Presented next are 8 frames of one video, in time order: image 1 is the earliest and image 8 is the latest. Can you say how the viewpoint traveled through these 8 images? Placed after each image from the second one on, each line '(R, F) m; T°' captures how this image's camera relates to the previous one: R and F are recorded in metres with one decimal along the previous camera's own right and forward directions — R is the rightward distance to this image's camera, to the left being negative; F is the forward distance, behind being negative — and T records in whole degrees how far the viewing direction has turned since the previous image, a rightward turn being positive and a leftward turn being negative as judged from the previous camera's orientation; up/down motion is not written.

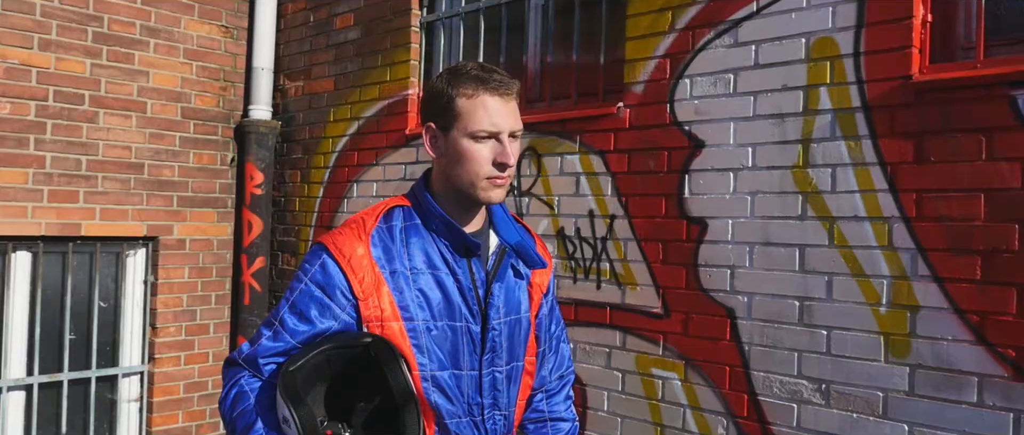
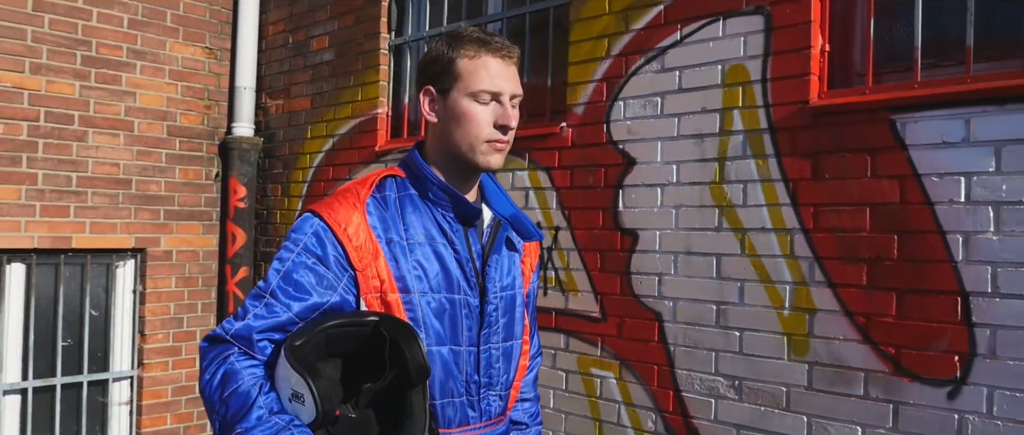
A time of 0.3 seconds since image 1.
(+0.2, -0.2) m; 0°
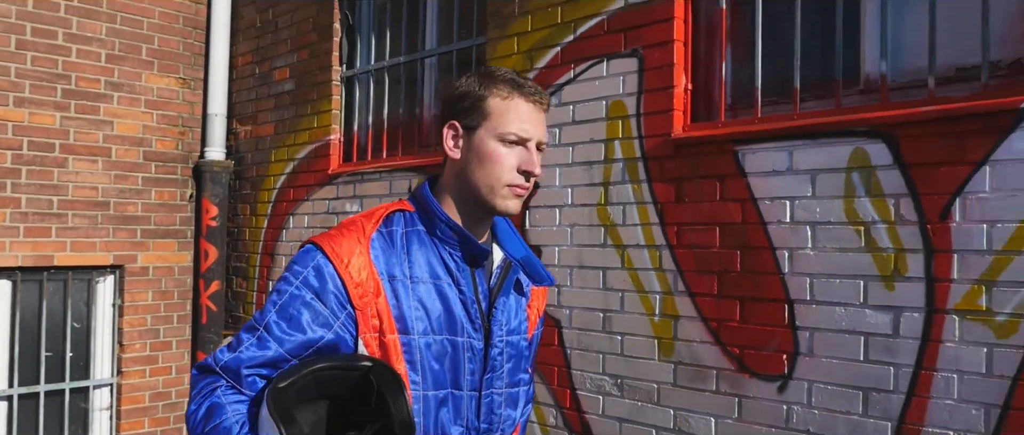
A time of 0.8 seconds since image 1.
(+0.4, -0.4) m; -1°
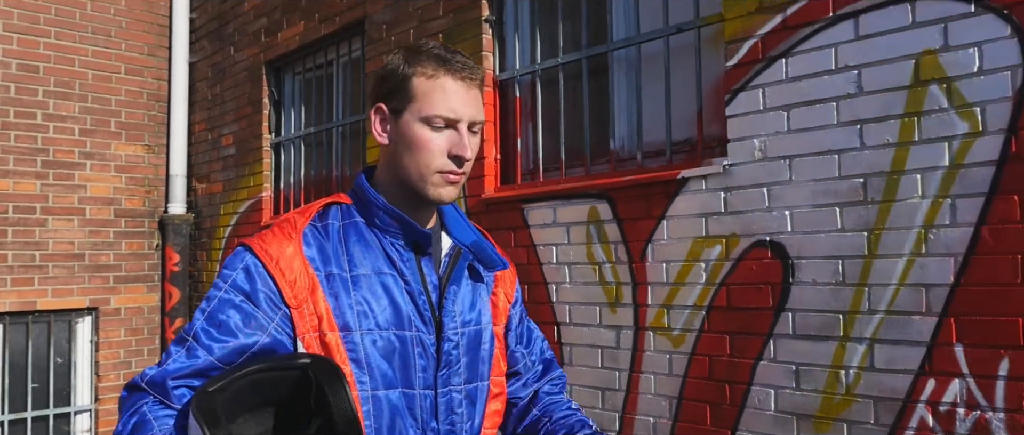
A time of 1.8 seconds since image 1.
(+0.8, -0.8) m; -2°
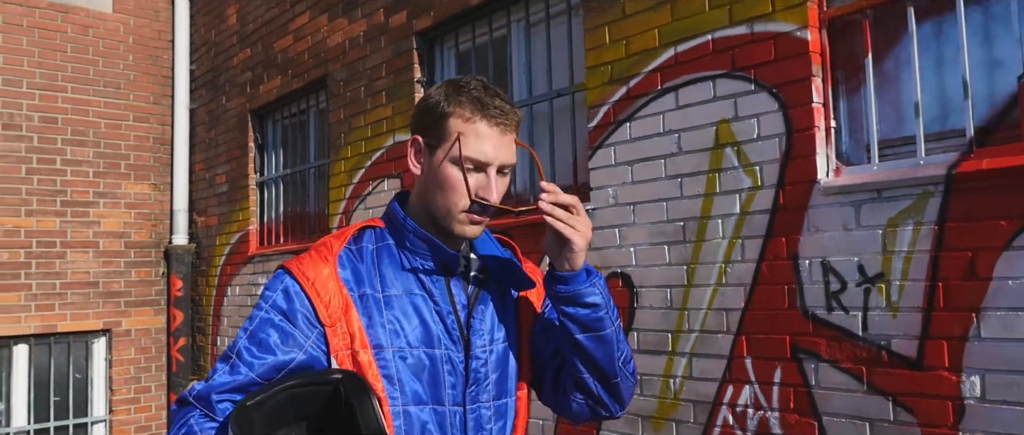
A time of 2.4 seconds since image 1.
(+0.5, -0.6) m; -3°
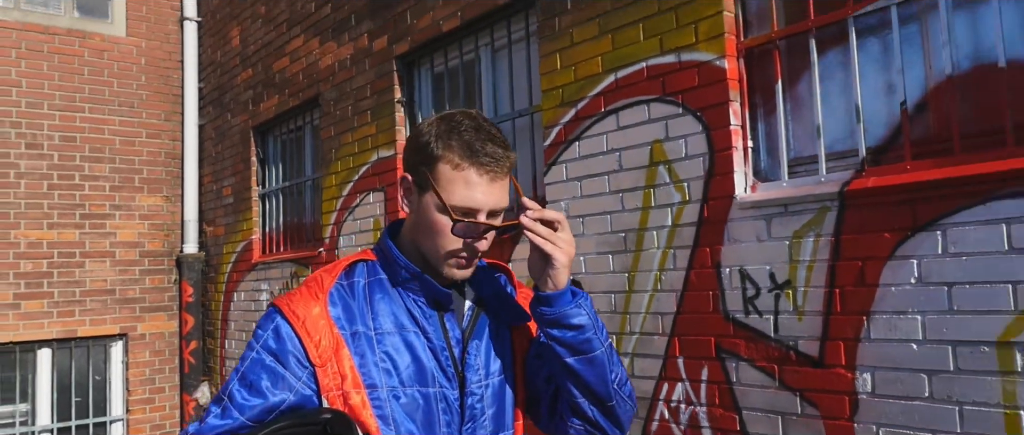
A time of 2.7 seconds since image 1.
(+0.3, -0.3) m; -2°
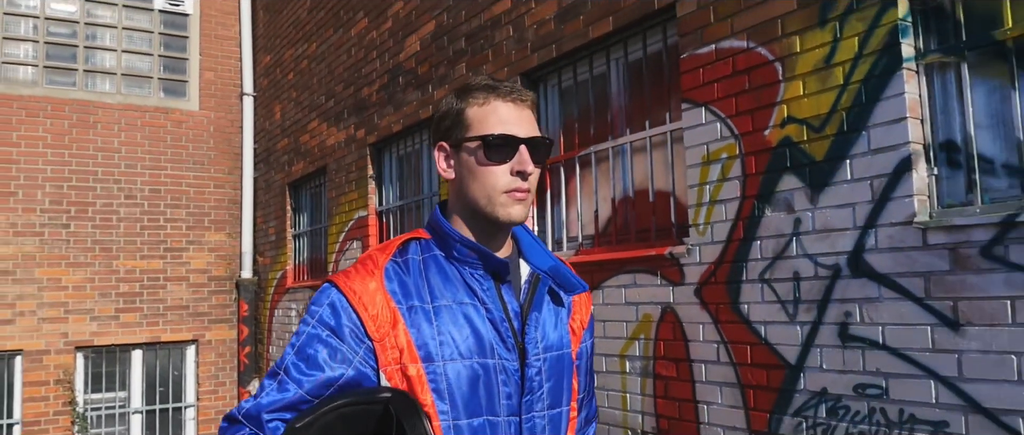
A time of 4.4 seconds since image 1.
(+1.2, -1.6) m; -6°
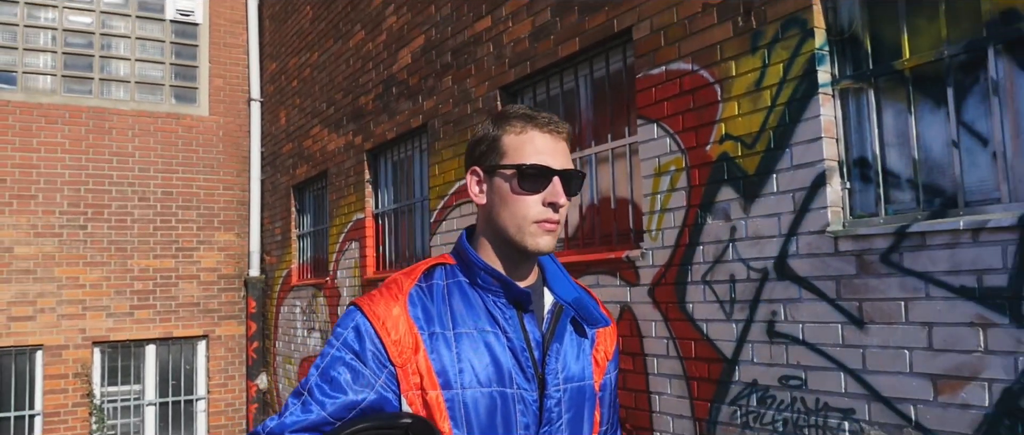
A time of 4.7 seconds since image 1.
(+0.2, -0.3) m; -1°
